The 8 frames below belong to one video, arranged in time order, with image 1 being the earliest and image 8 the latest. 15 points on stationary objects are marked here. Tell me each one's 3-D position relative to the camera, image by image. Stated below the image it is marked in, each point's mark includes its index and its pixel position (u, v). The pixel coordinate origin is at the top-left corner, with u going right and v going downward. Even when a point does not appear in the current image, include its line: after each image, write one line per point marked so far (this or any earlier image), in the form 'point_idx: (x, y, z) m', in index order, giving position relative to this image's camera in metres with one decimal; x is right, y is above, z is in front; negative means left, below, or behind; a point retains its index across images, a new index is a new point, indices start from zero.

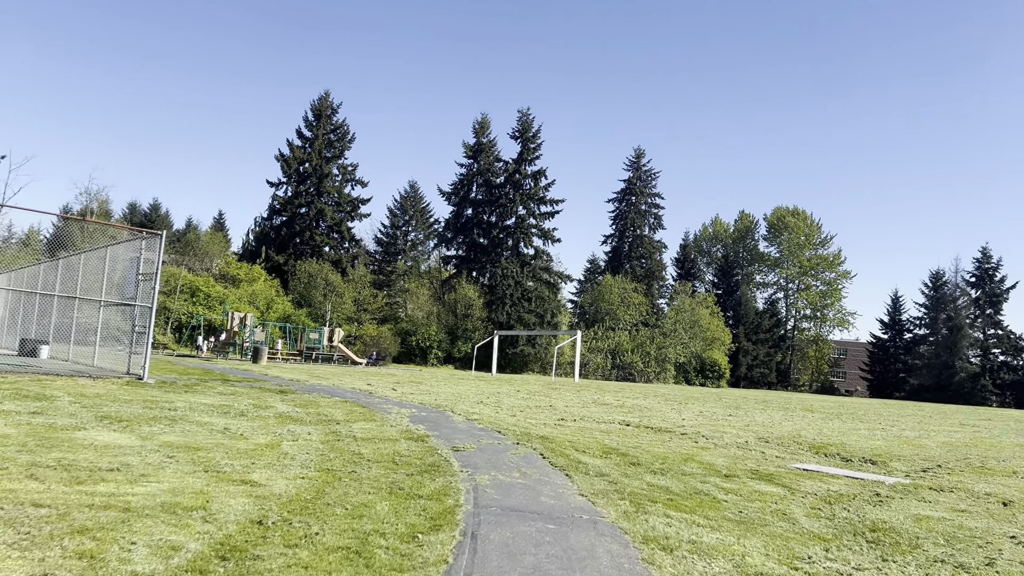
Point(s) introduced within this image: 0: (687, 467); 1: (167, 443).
0: (+1.4, -1.5, +6.6) m
1: (-2.3, -1.0, +5.3) m
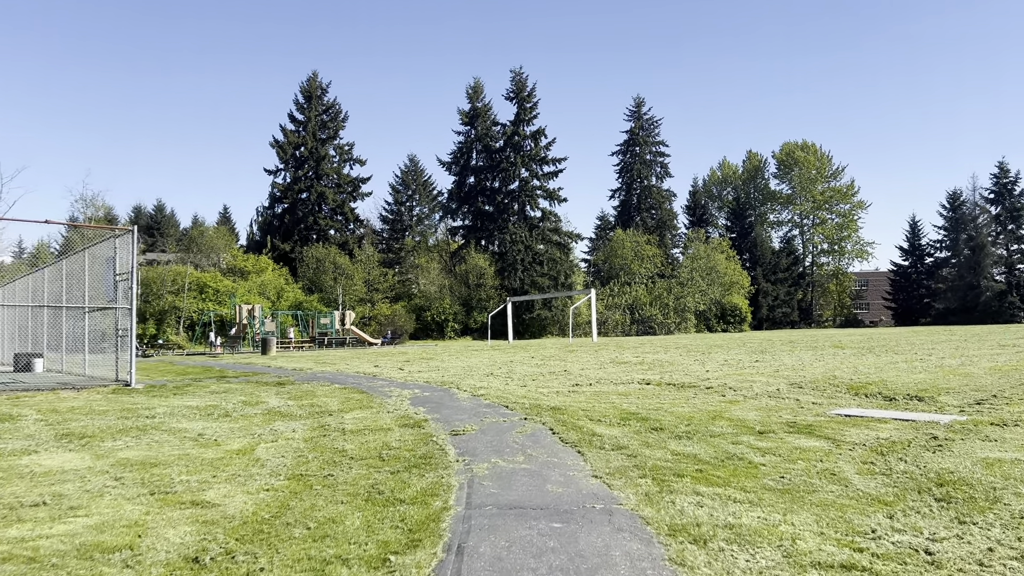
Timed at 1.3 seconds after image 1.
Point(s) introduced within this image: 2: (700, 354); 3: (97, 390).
0: (+1.5, -1.0, +5.9) m
1: (-2.3, -1.0, +4.7) m
2: (+3.3, -1.2, +14.1) m
3: (-4.8, -1.2, +9.2) m
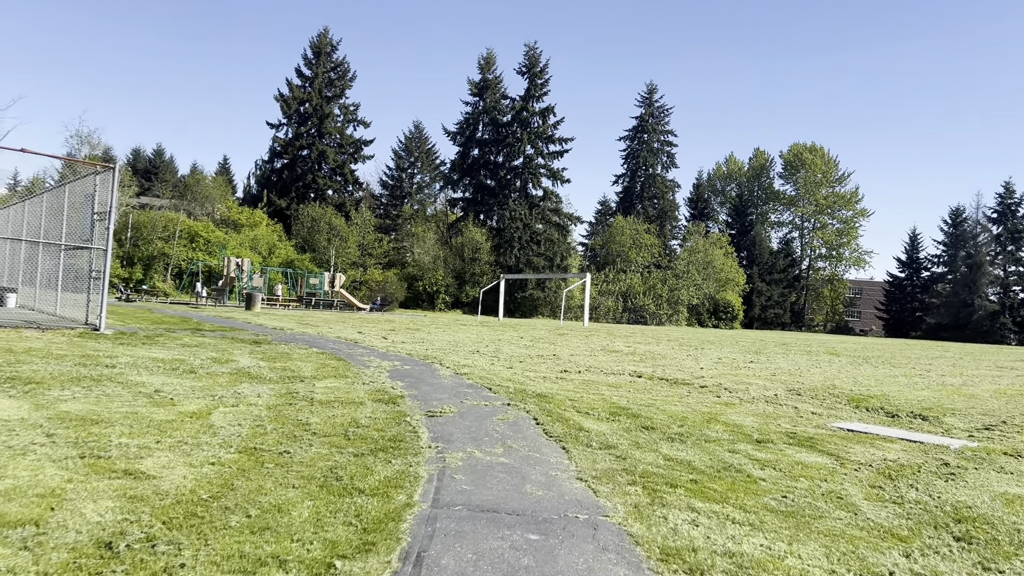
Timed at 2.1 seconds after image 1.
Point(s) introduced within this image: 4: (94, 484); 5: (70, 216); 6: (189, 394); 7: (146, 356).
0: (+1.4, -1.0, +5.5) m
1: (-2.4, -0.7, +4.2) m
2: (+3.1, -1.1, +13.7) m
3: (-4.9, -0.5, +8.7) m
4: (-1.6, -0.7, +3.0) m
5: (-6.1, +1.0, +10.9) m
6: (-2.1, -0.7, +5.2) m
7: (-3.4, -0.6, +7.4) m
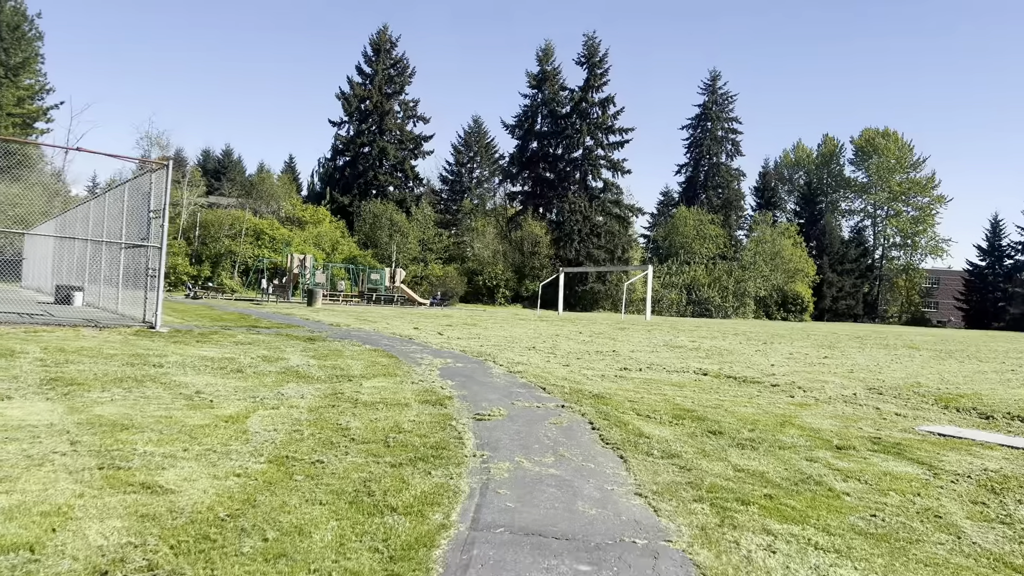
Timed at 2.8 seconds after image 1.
0: (+1.7, -0.9, +5.0) m
1: (-2.1, -0.7, +4.1) m
2: (+4.1, -0.9, +13.1) m
3: (-4.3, -0.5, +8.8) m
4: (-1.4, -0.7, +2.8) m
5: (-5.3, +1.0, +11.0) m
6: (-1.8, -0.7, +5.1) m
7: (-2.9, -0.6, +7.3) m
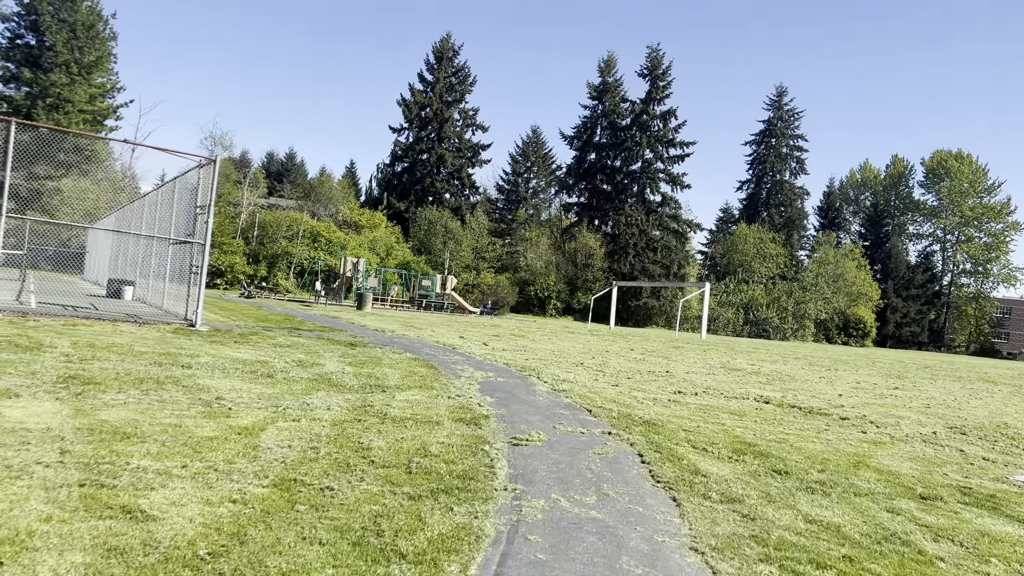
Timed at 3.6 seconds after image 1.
0: (+1.9, -1.1, +4.5) m
1: (-1.9, -0.6, +3.8) m
2: (+4.8, -1.3, +12.3) m
3: (-3.8, -0.4, +8.6) m
4: (-1.3, -0.7, +2.4) m
5: (-4.6, +1.1, +10.9) m
6: (-1.5, -0.7, +4.7) m
7: (-2.5, -0.6, +7.0) m
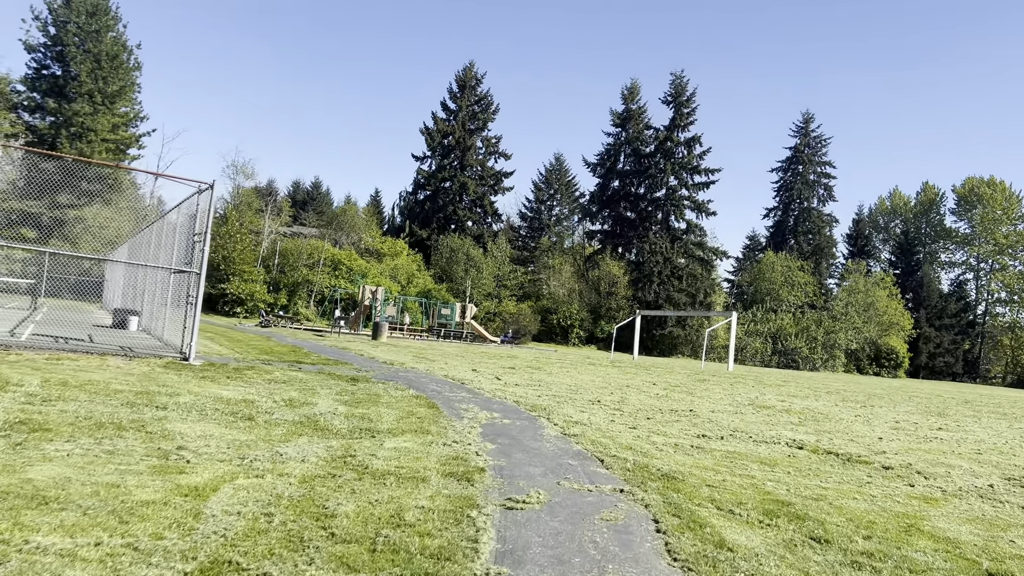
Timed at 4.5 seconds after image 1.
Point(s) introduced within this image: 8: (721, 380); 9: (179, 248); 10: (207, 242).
0: (+1.9, -1.3, +3.8) m
1: (-2.0, -0.8, +3.2) m
2: (+5.1, -1.7, +11.6) m
3: (-3.7, -0.7, +8.1) m
4: (-1.4, -0.8, +1.9) m
5: (-4.4, +0.7, +10.5) m
6: (-1.6, -0.9, +4.2) m
7: (-2.4, -0.9, +6.5) m
8: (+4.1, -1.8, +15.5) m
9: (-4.3, +0.5, +10.4) m
10: (-3.4, +0.5, +8.8) m
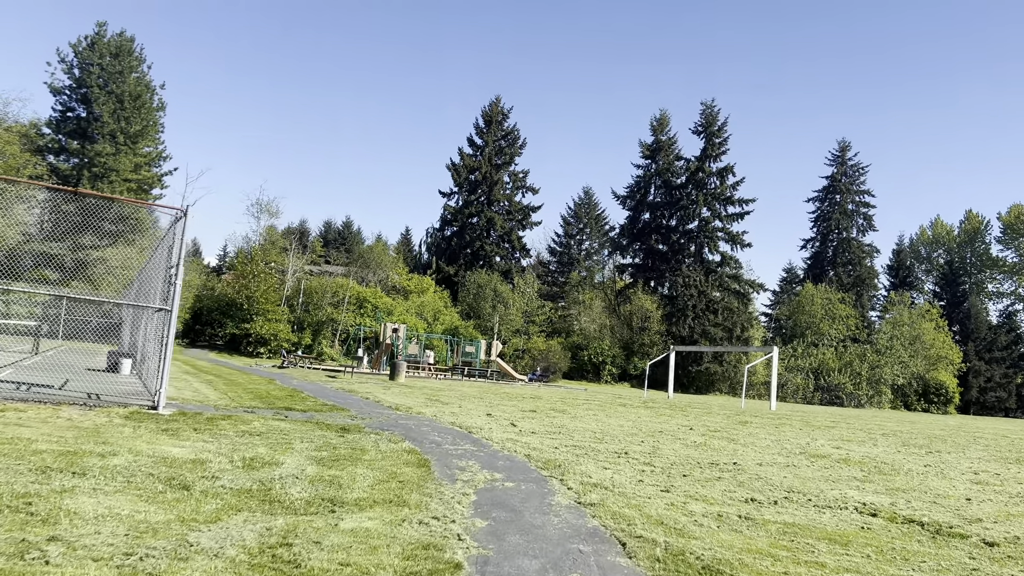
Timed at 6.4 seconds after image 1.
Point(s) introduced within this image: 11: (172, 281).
0: (+1.8, -1.3, +2.6) m
1: (-2.1, -0.9, +2.2) m
2: (+5.3, -2.1, +10.2) m
3: (-3.6, -1.1, +7.1) m
4: (-1.6, -0.9, +0.8) m
5: (-4.2, +0.2, +9.6) m
6: (-1.6, -1.0, +3.1) m
7: (-2.4, -1.1, +5.5) m
8: (+4.5, -2.4, +14.1) m
9: (-4.2, +0.1, +9.5) m
10: (-3.2, +0.1, +7.9) m
11: (-3.4, +0.1, +8.1) m
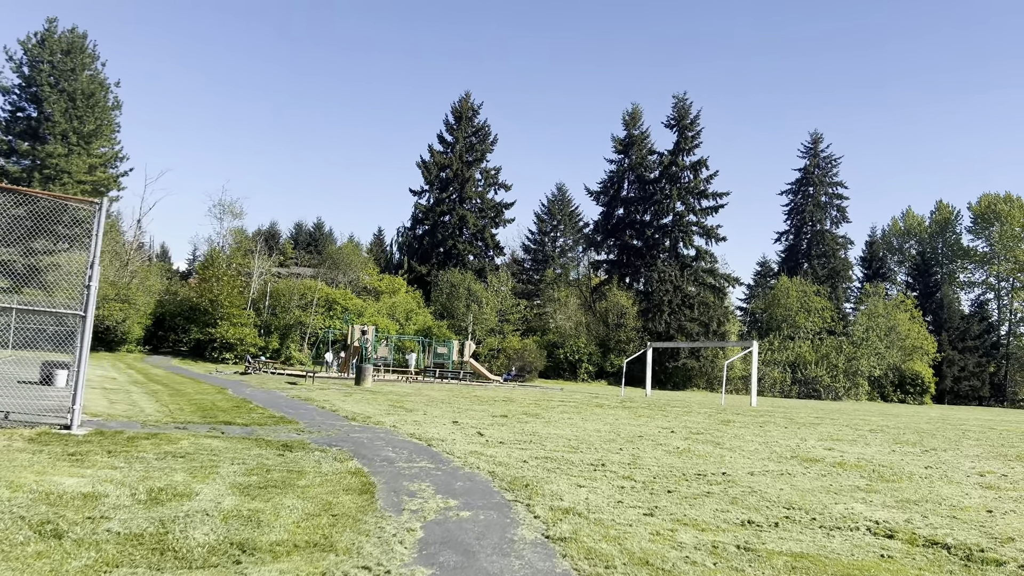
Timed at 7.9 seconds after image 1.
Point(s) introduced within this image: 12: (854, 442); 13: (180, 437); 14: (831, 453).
0: (+1.7, -1.3, +1.8) m
1: (-2.2, -0.9, +1.3) m
2: (+4.9, -2.0, +9.5) m
3: (-3.9, -1.1, +6.2) m
4: (-1.7, -0.8, -0.1) m
5: (-4.6, +0.1, +8.7) m
6: (-1.8, -1.0, +2.3) m
7: (-2.6, -1.1, +4.6) m
8: (+4.0, -2.2, +13.4) m
9: (-4.6, 0.0, +8.6) m
10: (-3.6, +0.1, +7.0) m
11: (-3.8, 0.0, +7.2) m
12: (+4.6, -2.1, +10.8) m
13: (-2.9, -1.3, +6.9) m
14: (+3.6, -1.9, +9.0) m
